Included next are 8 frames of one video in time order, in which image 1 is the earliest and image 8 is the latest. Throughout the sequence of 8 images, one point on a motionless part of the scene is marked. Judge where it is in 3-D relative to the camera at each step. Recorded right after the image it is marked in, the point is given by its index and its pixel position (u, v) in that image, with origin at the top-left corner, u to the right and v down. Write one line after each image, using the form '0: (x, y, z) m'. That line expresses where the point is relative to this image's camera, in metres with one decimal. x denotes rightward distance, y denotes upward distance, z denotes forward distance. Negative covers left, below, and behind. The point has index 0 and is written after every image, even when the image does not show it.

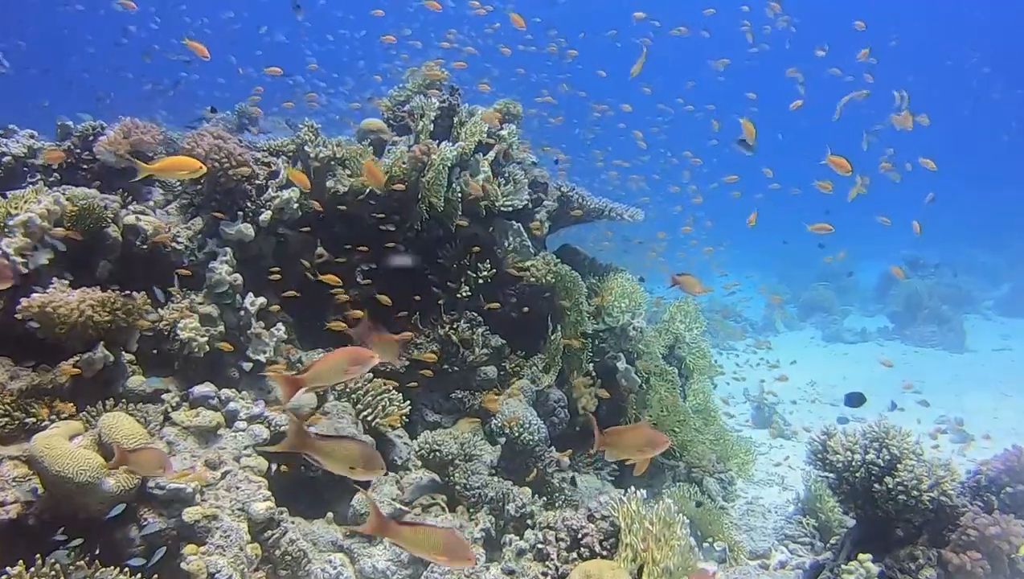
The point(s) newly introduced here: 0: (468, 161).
0: (-0.3, +0.9, +6.6) m
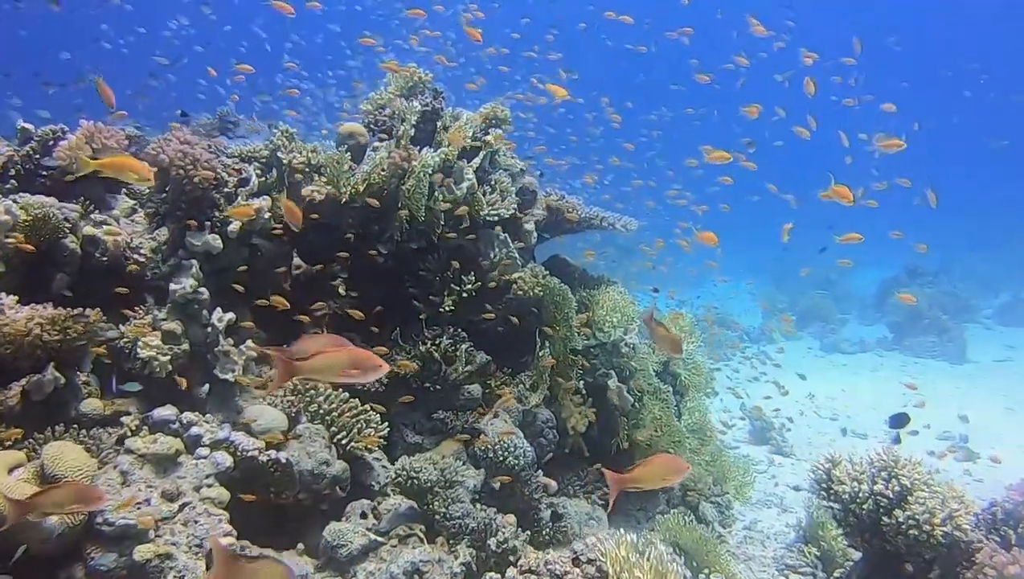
0: (-0.4, +0.8, +6.2) m
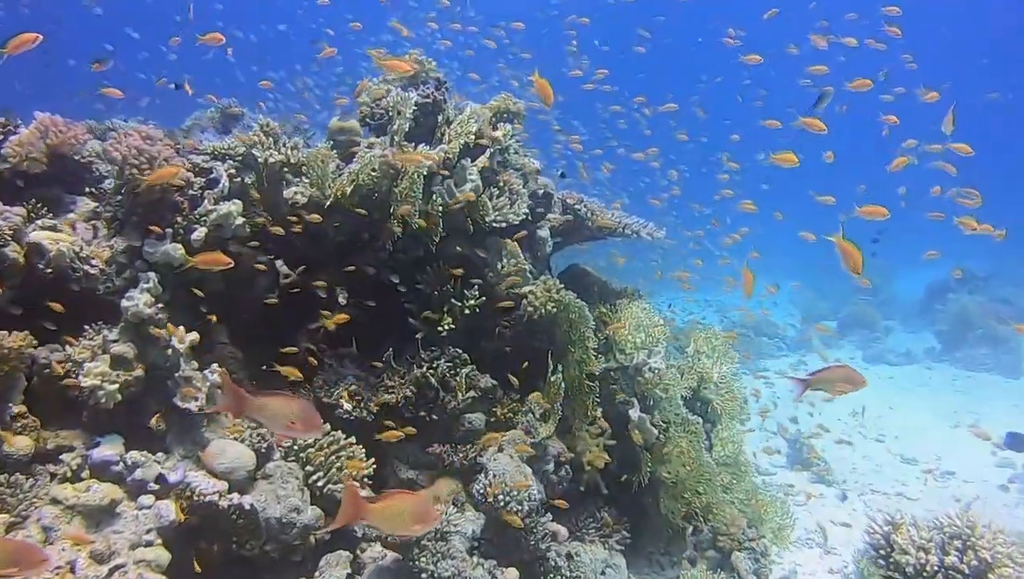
0: (-0.3, +0.7, +5.5) m
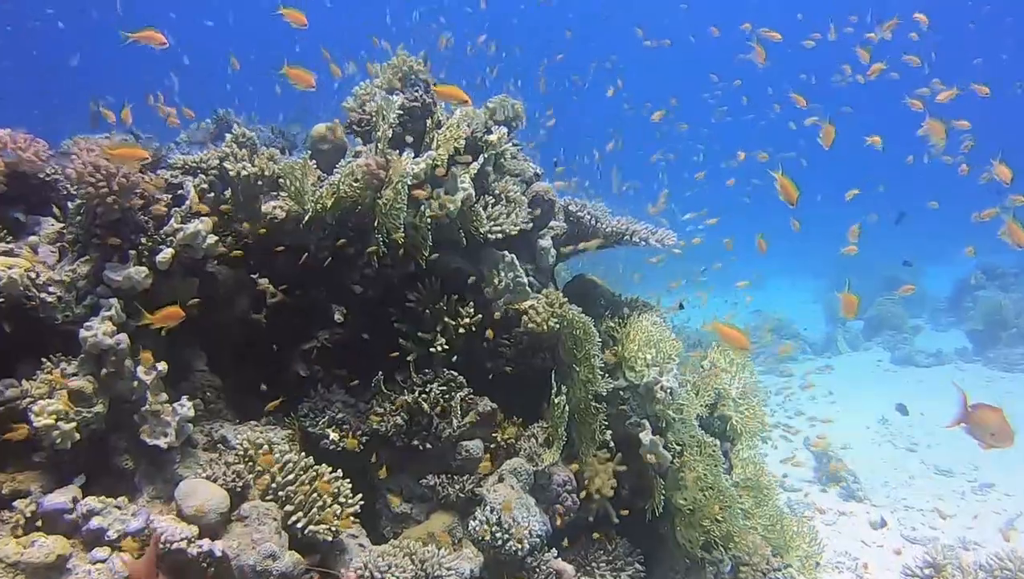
0: (-0.4, +0.6, +5.1) m
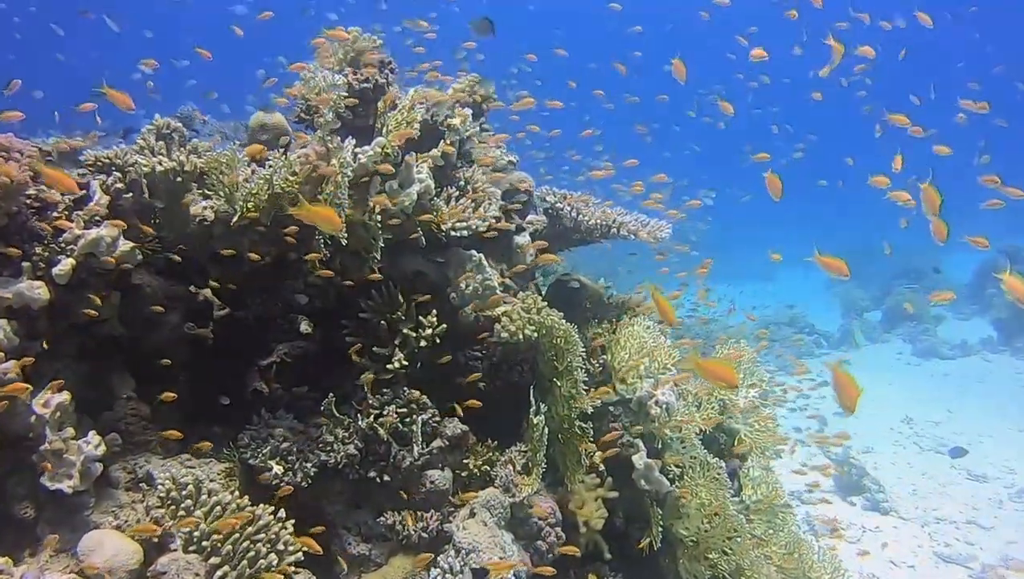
0: (-0.5, +0.6, +4.4) m
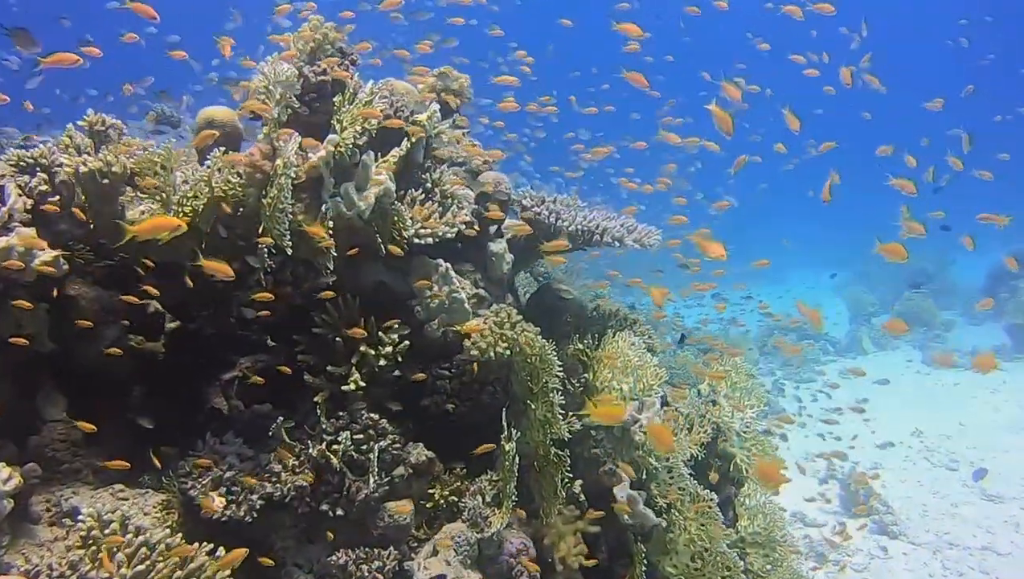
0: (-0.7, +0.5, +4.0) m
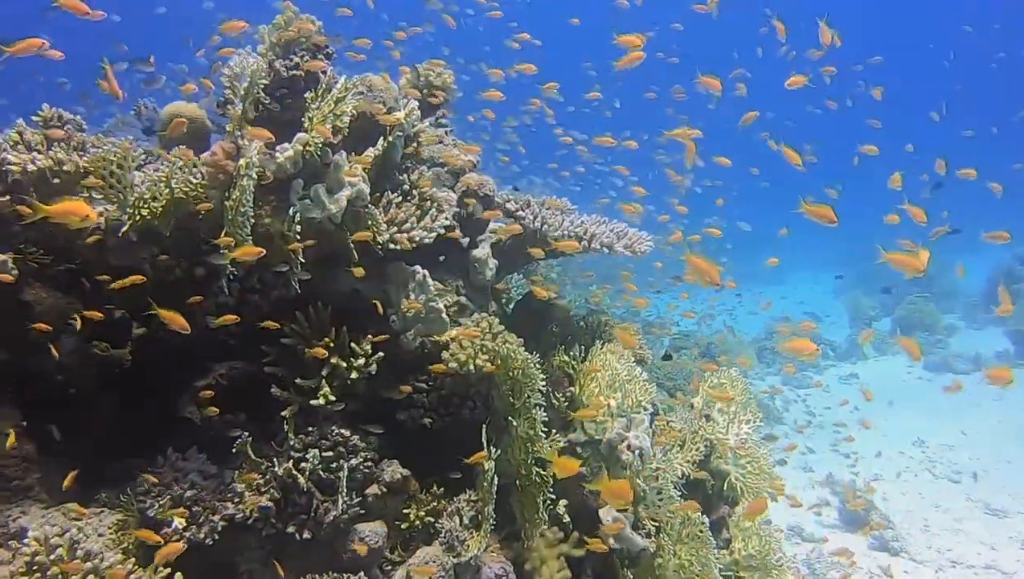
0: (-0.7, +0.5, +3.8) m
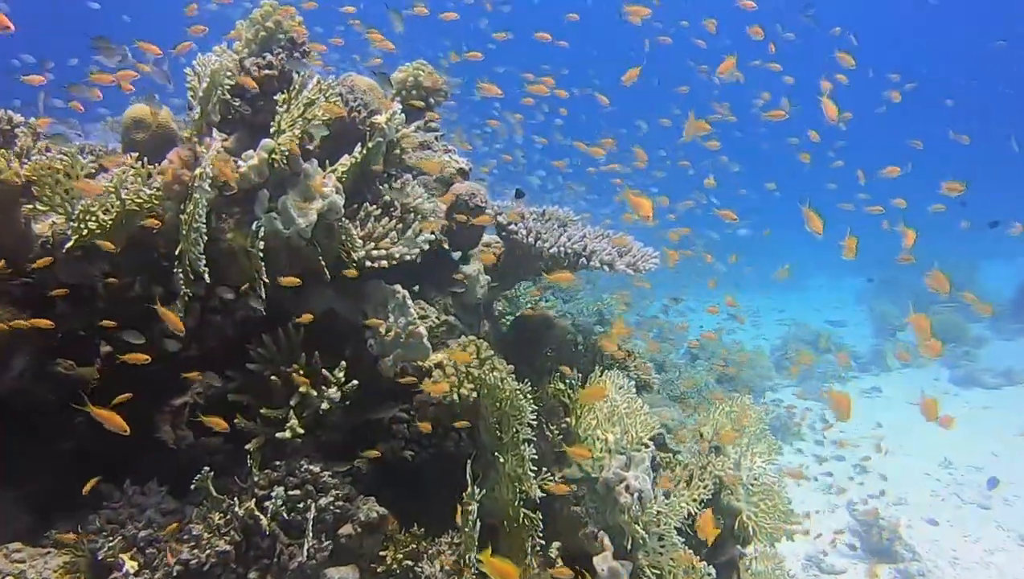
0: (-0.8, +0.4, +3.4) m
